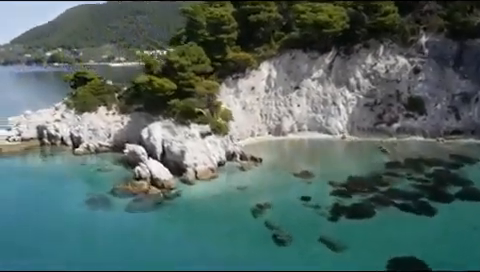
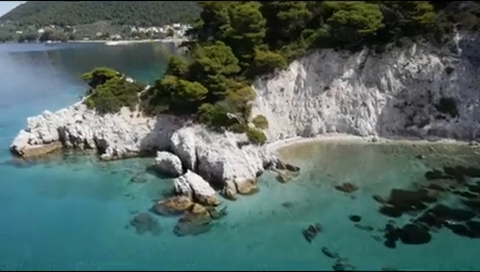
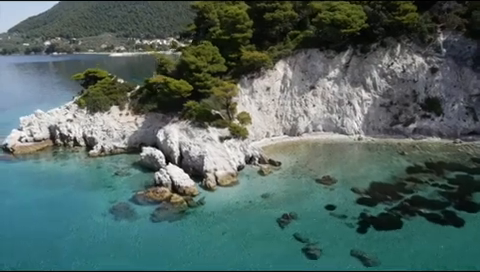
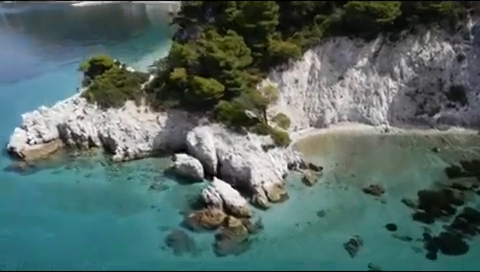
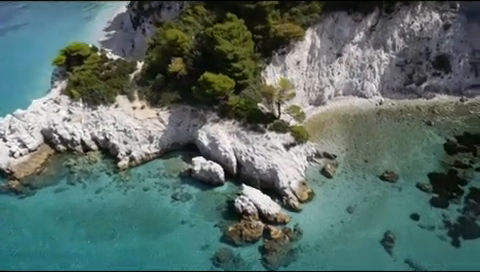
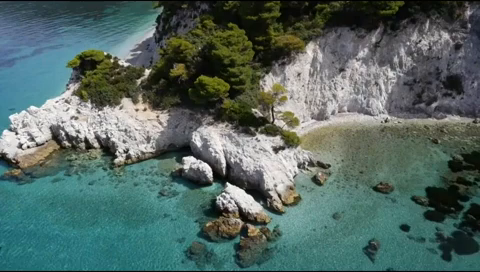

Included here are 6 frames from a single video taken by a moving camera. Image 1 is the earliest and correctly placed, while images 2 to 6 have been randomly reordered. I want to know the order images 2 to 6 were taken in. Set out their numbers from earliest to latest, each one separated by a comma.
3, 2, 4, 6, 5
